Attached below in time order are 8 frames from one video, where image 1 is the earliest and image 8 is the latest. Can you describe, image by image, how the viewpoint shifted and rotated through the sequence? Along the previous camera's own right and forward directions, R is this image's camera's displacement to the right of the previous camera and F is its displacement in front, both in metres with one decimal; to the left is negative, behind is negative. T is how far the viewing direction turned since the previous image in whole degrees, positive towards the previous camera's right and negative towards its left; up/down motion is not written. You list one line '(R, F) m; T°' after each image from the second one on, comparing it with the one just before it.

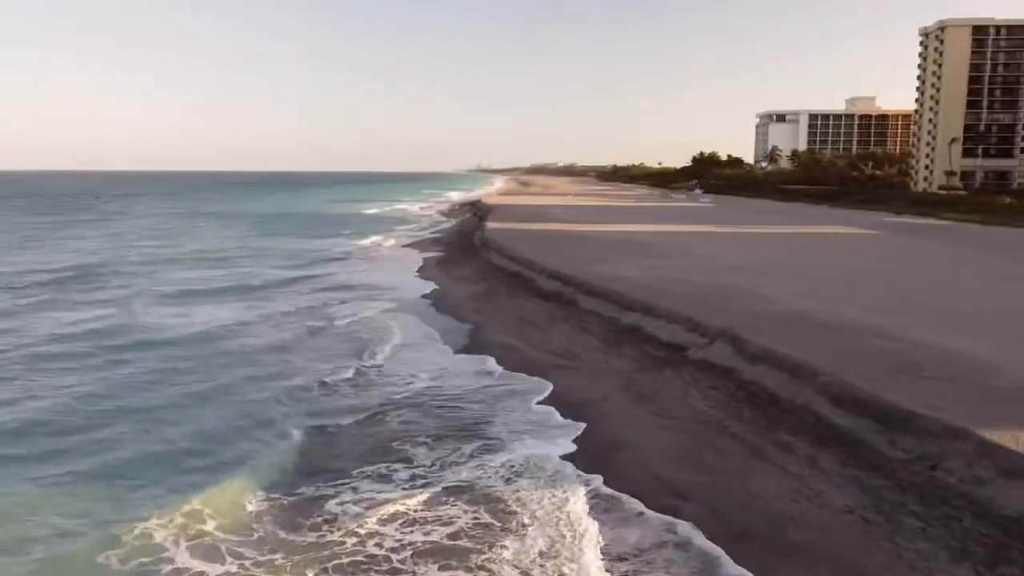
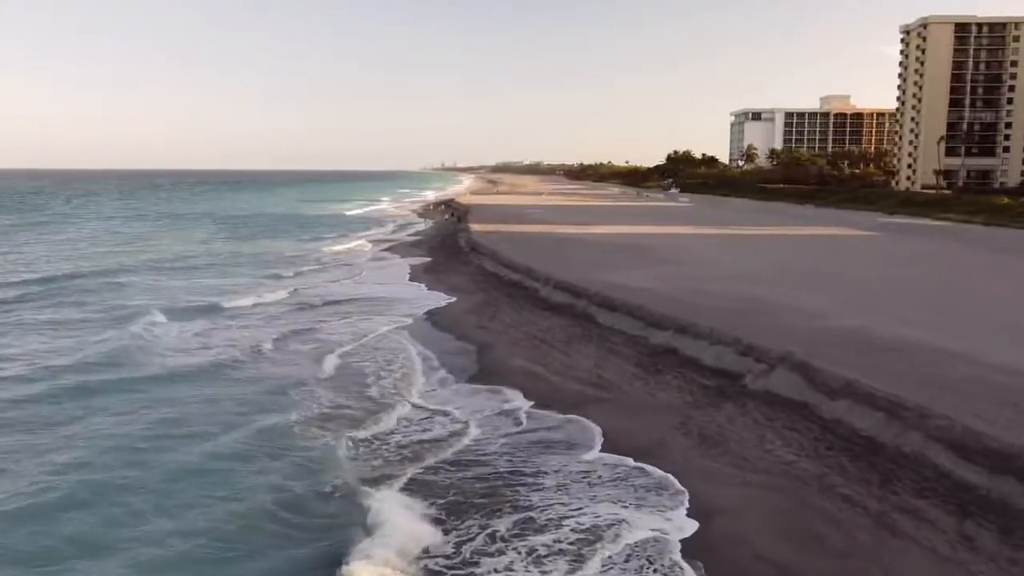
(-0.9, +1.9) m; +2°
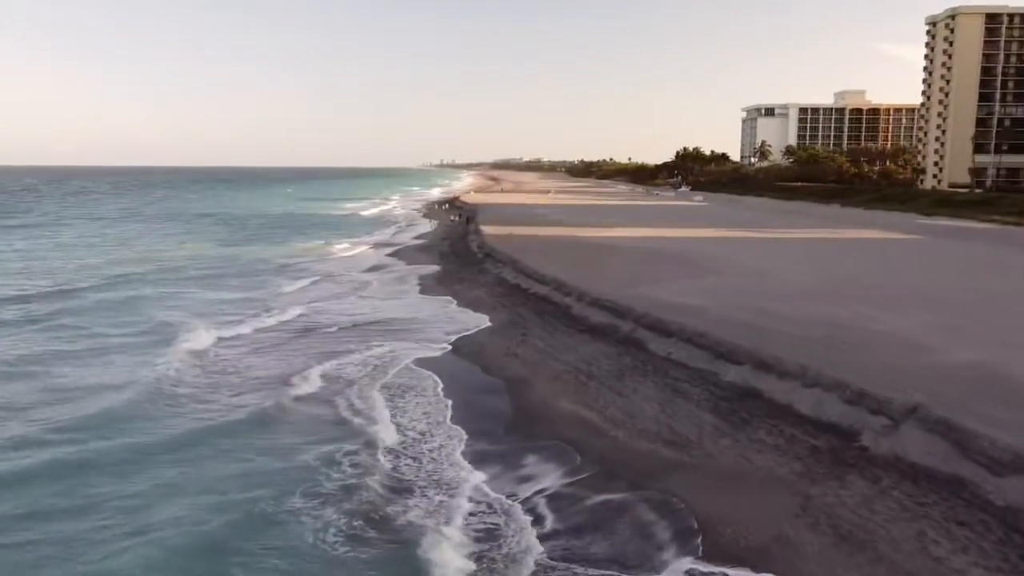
(-0.6, +2.4) m; 0°
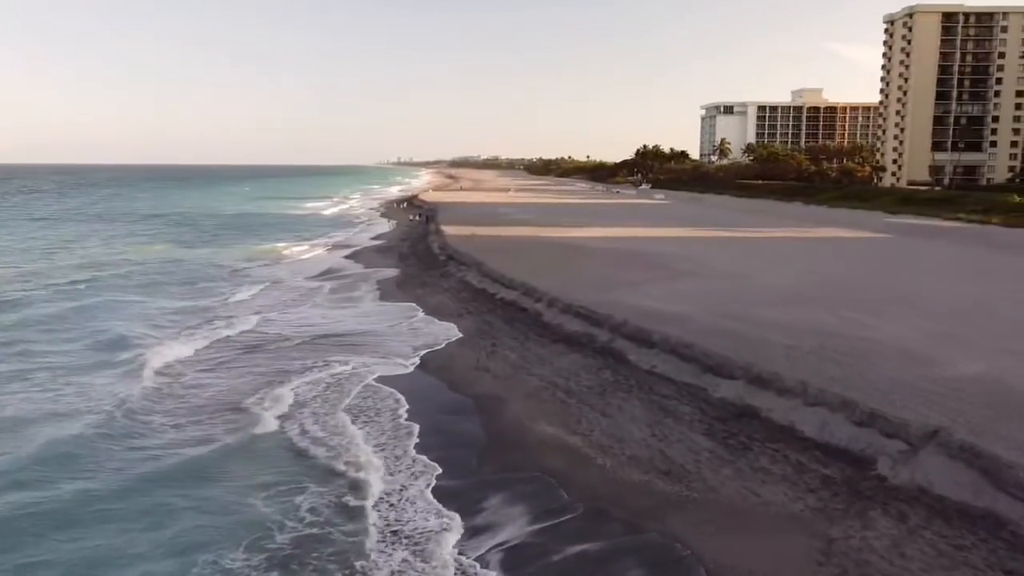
(-0.2, +1.1) m; +3°
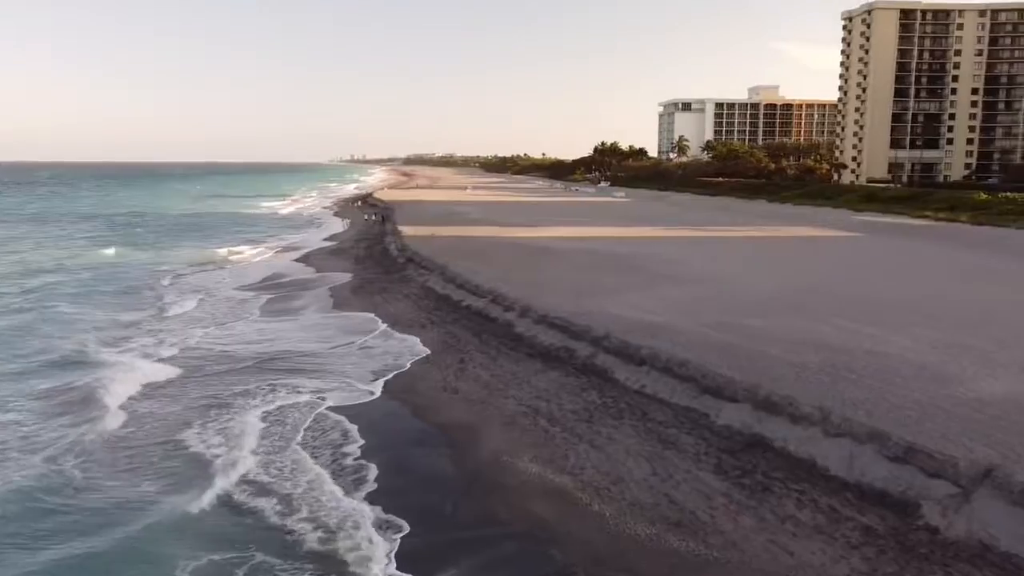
(-0.2, +1.4) m; +3°
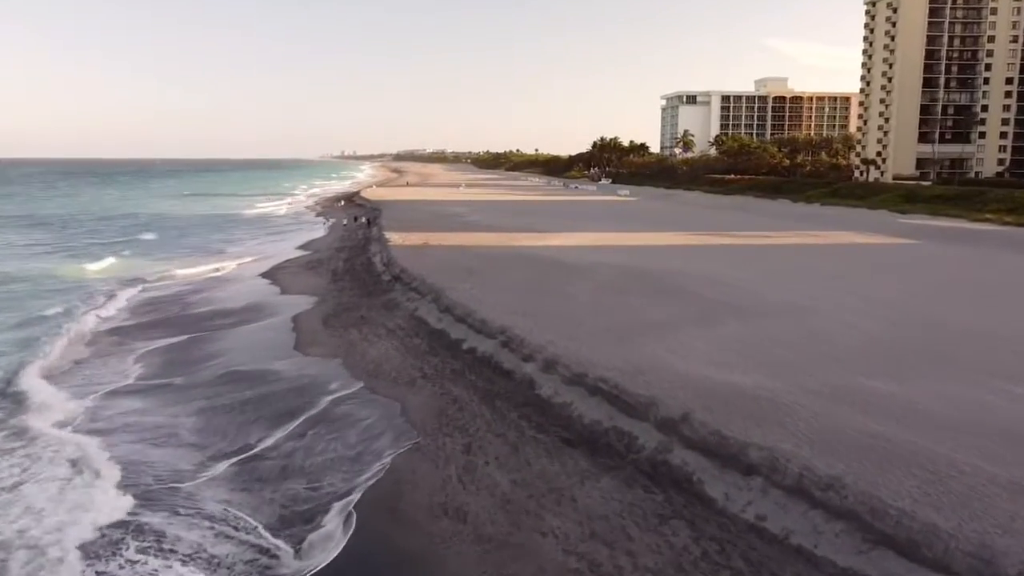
(-0.4, +4.1) m; +1°
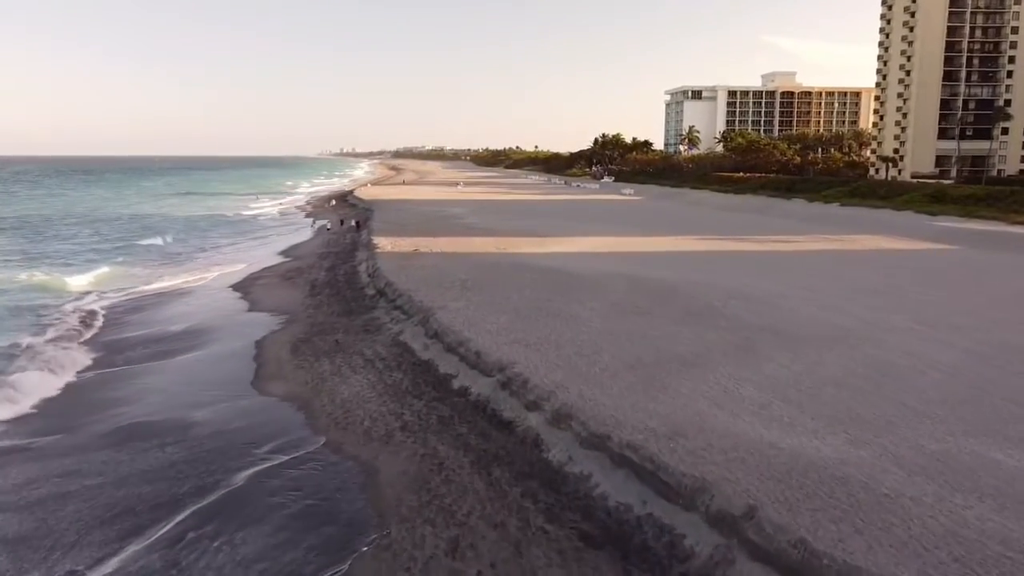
(0.0, +2.3) m; 0°
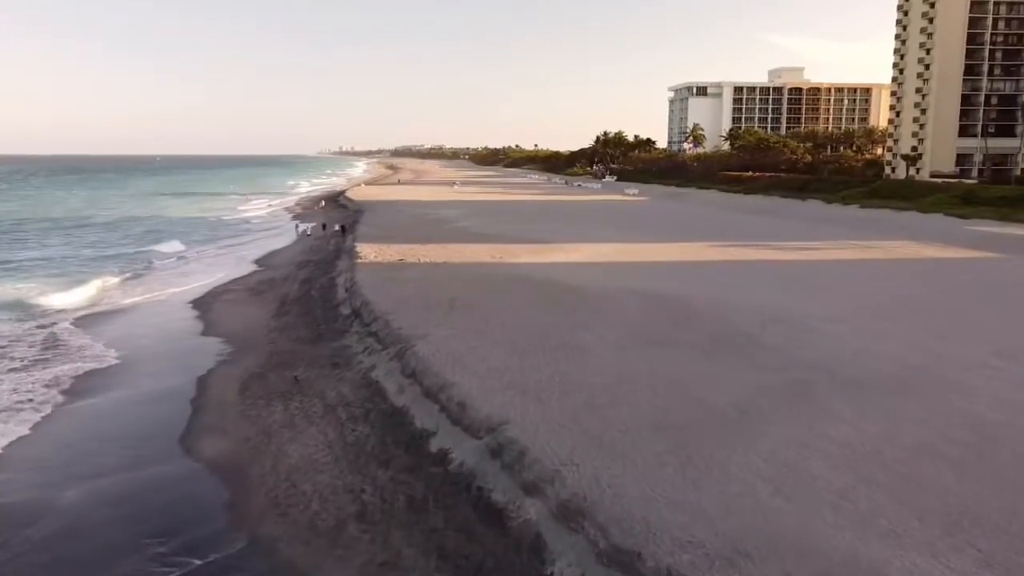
(+0.1, +2.3) m; 0°
